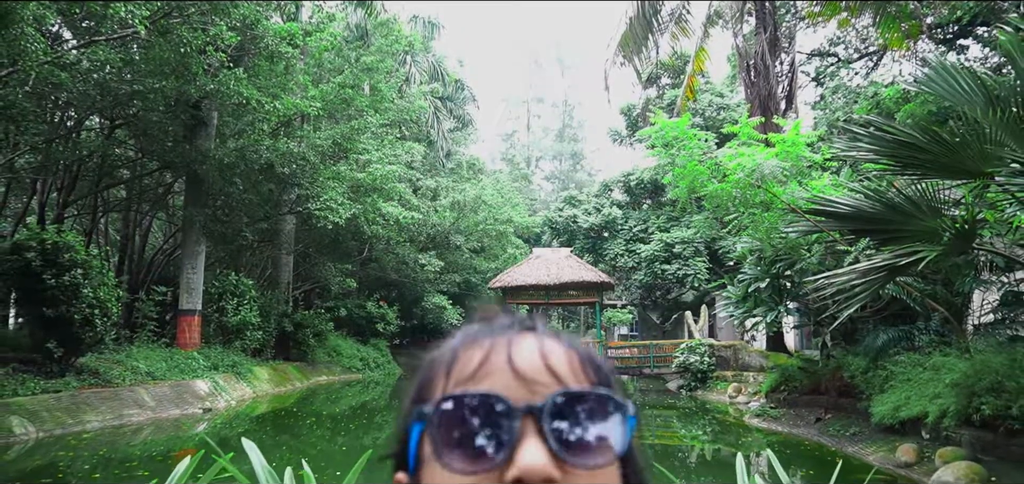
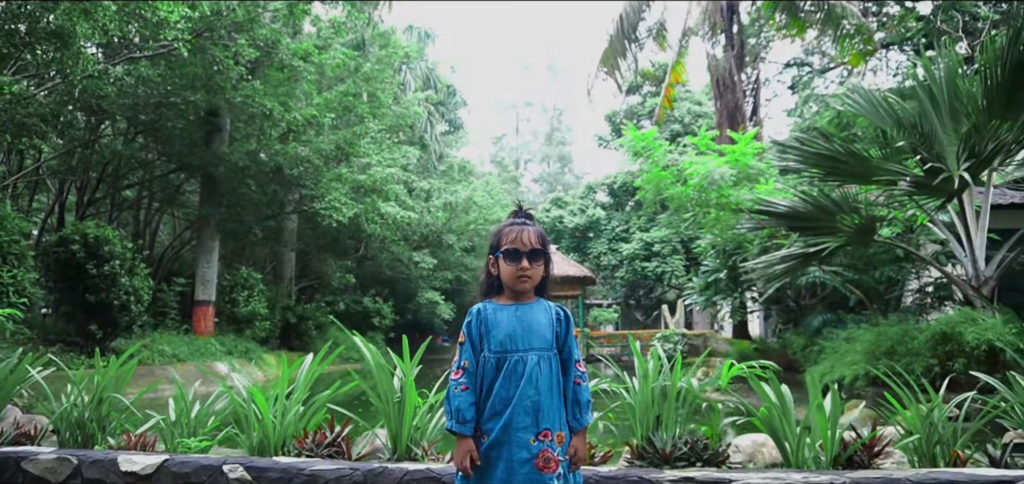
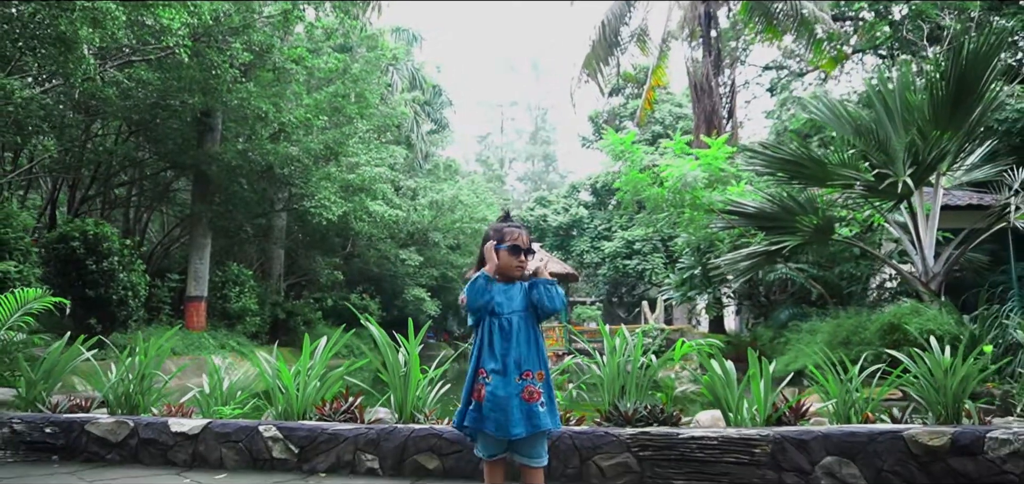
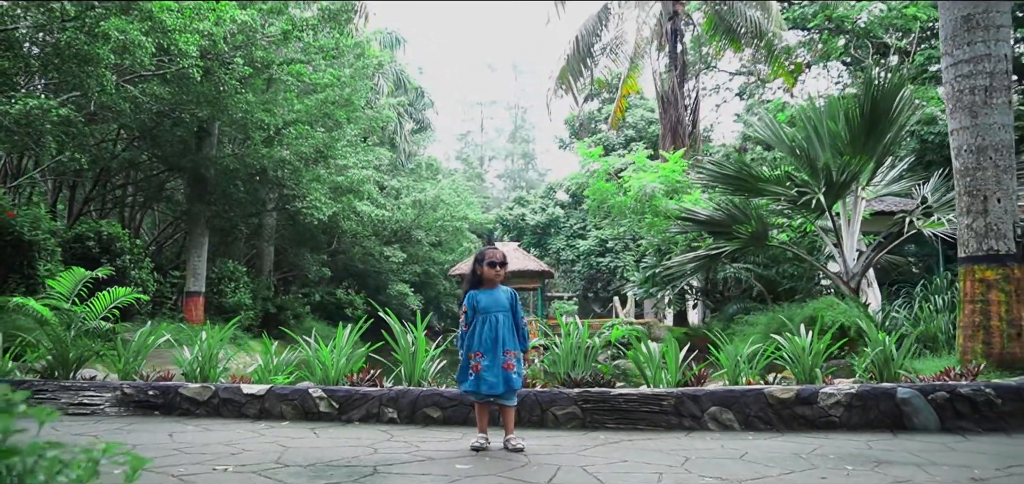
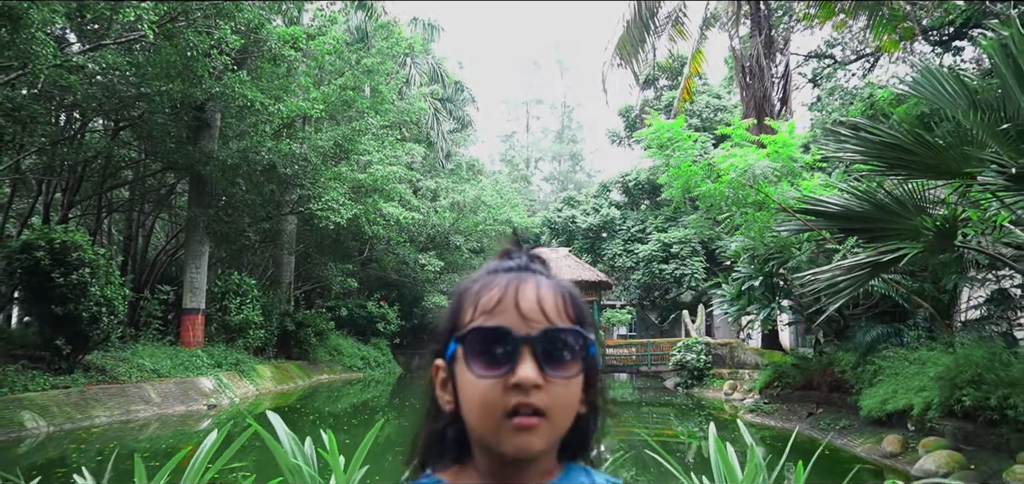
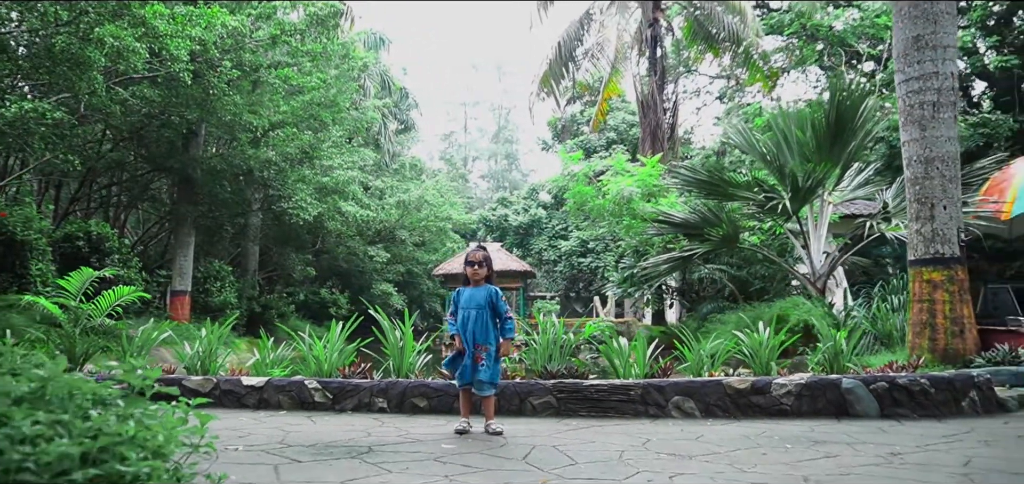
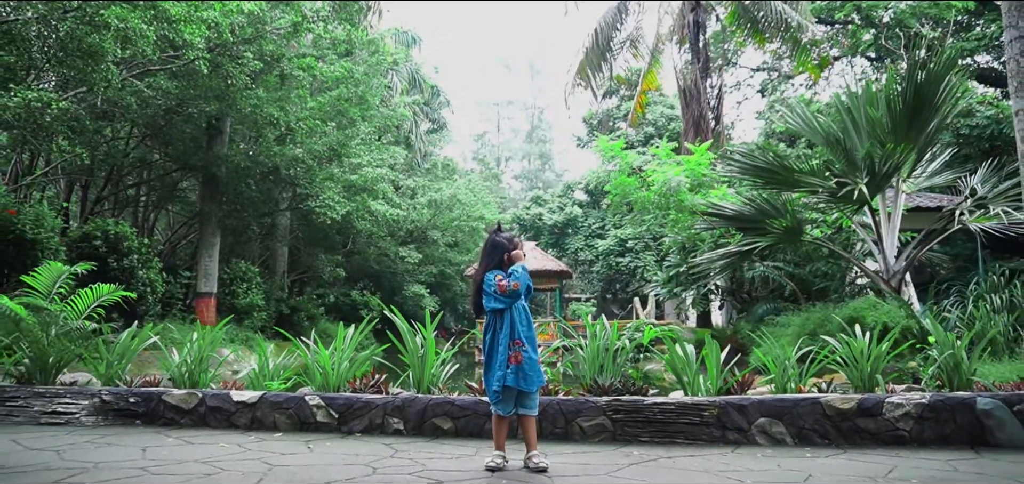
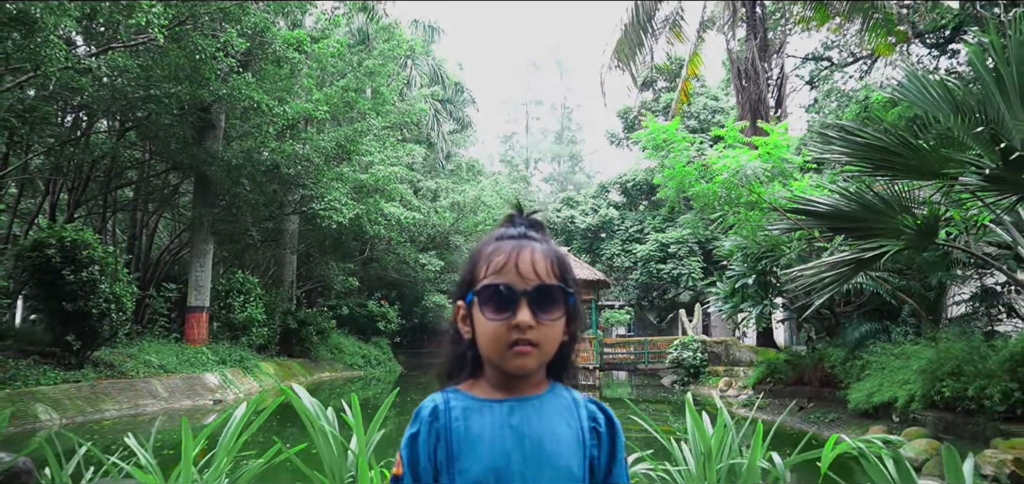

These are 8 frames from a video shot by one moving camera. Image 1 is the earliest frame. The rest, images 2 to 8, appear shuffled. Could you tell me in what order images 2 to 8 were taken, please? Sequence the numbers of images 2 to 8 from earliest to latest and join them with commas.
5, 8, 2, 3, 7, 4, 6
